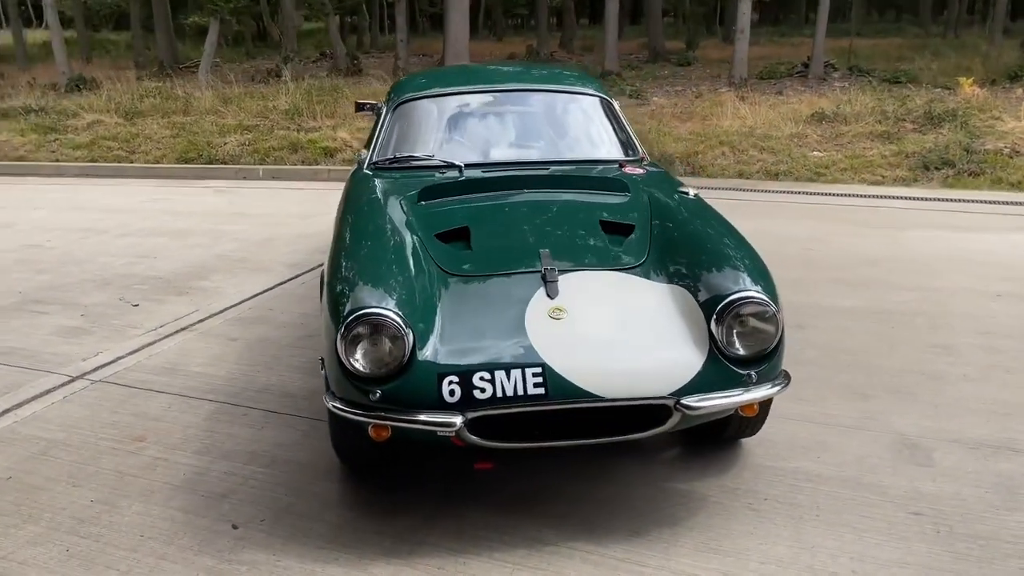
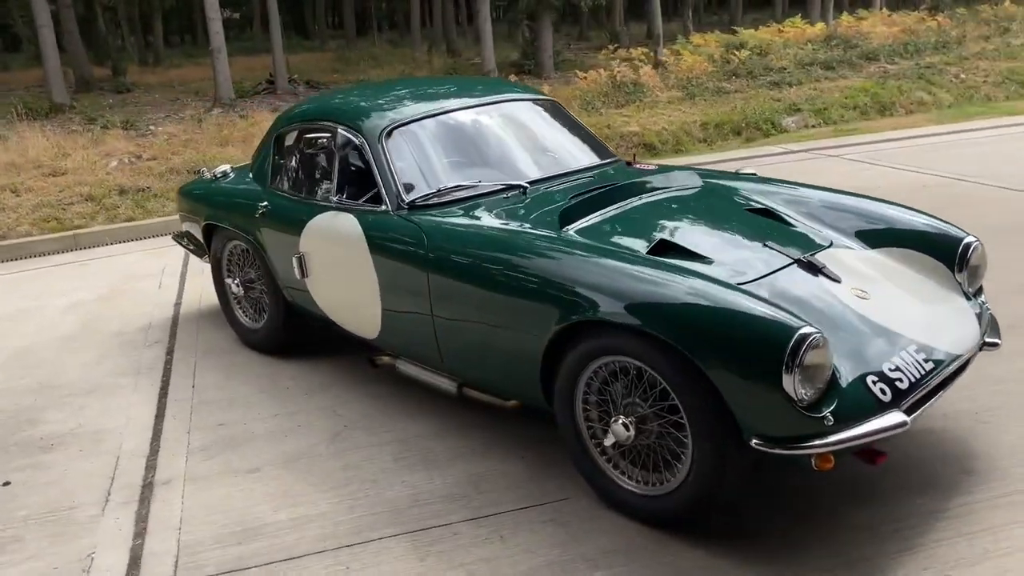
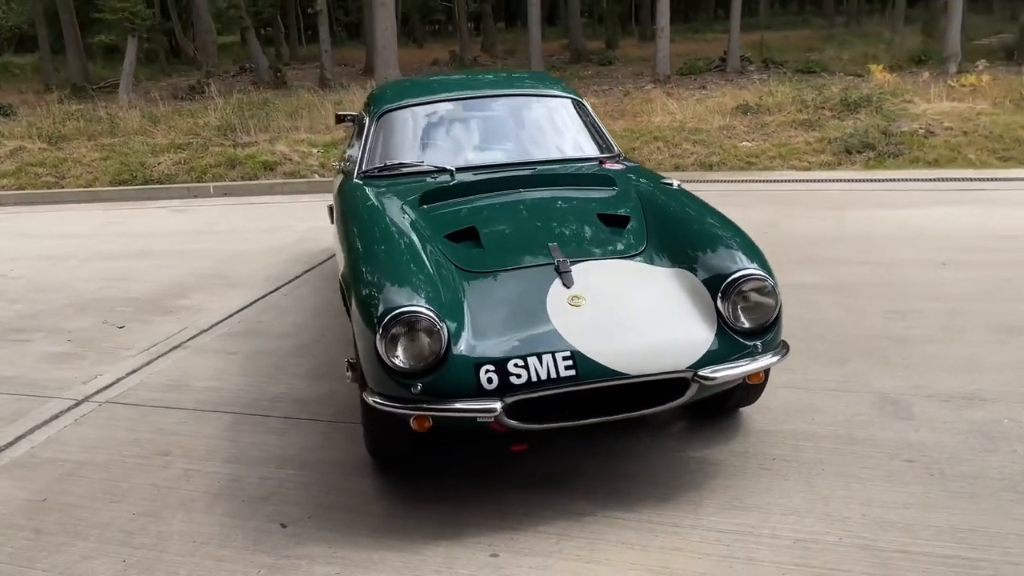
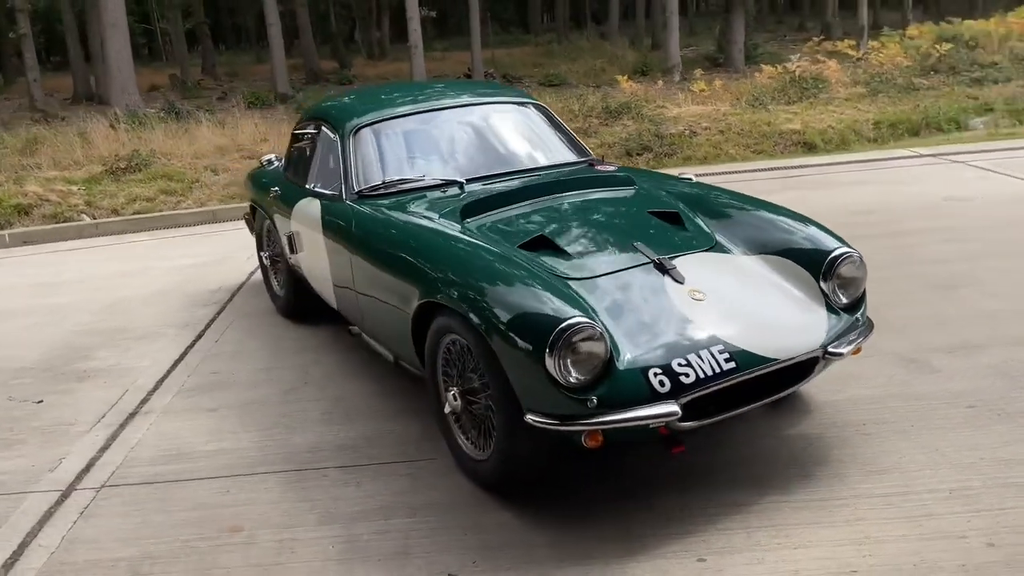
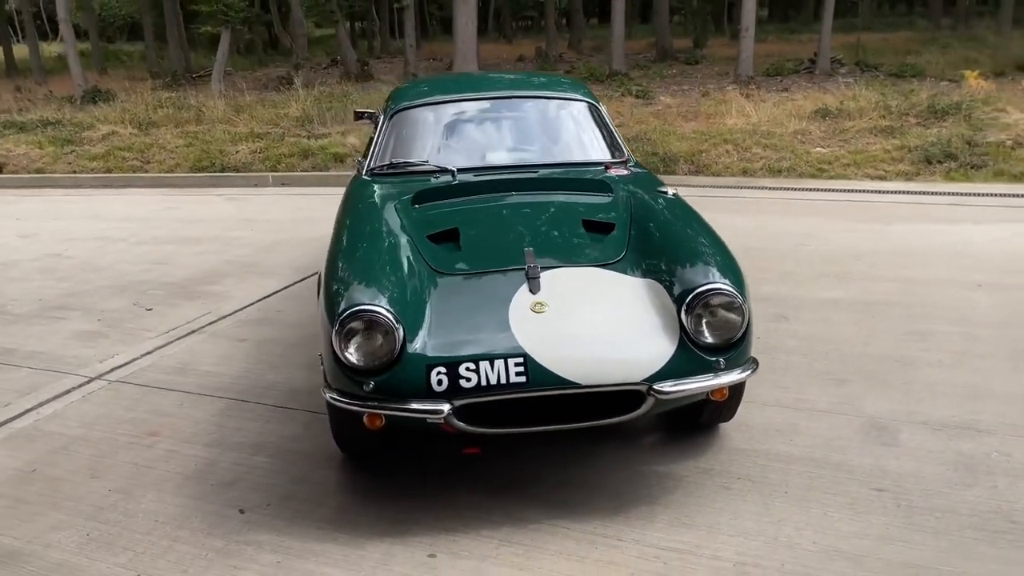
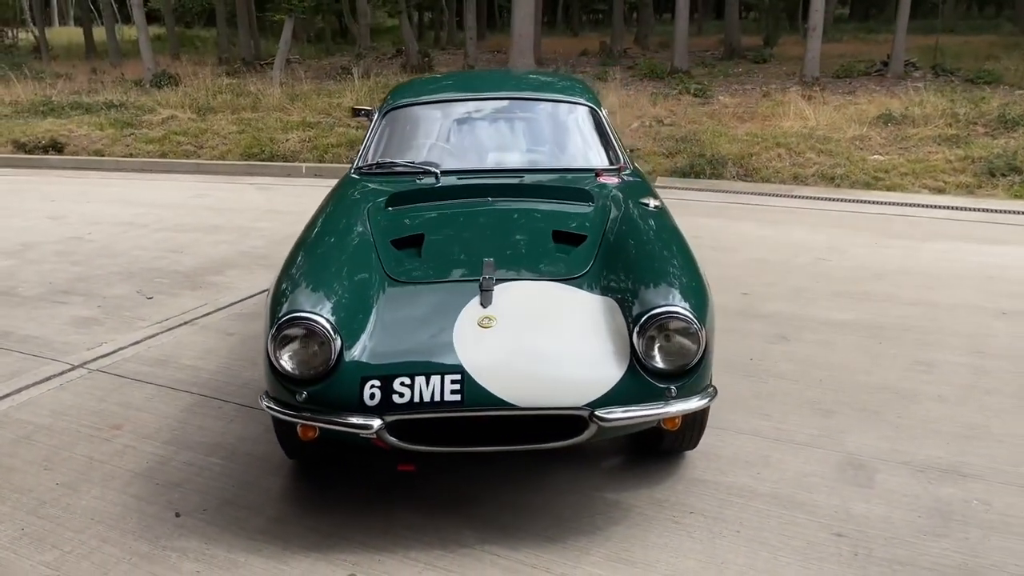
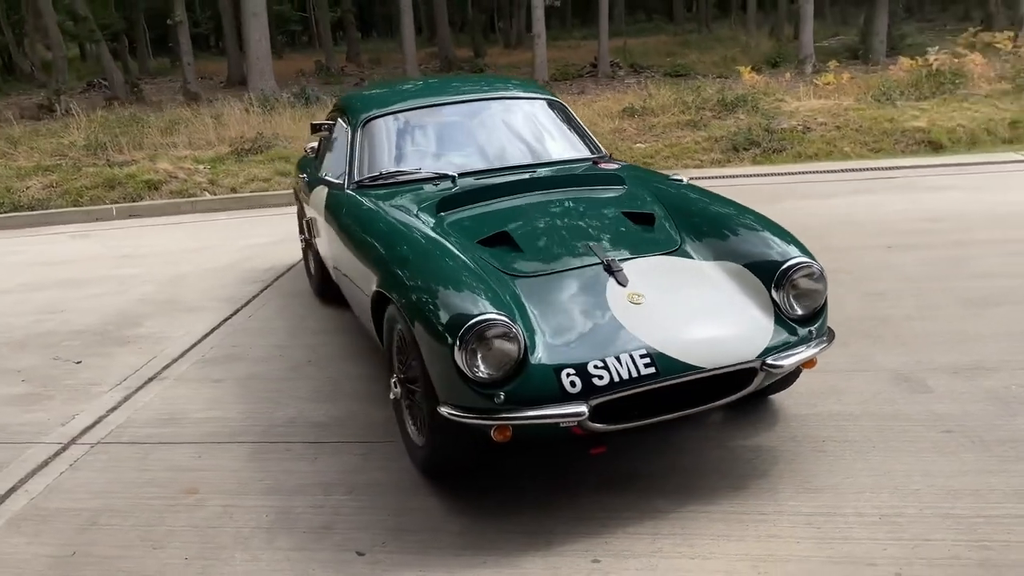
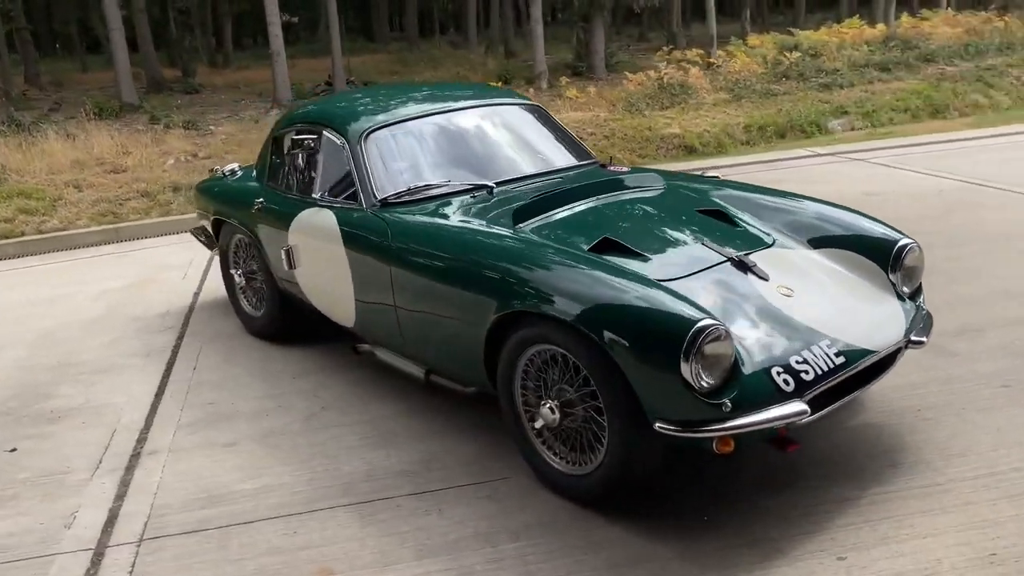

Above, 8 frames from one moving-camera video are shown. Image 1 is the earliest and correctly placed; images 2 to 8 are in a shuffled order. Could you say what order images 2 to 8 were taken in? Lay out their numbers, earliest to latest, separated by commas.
6, 5, 3, 7, 4, 8, 2
